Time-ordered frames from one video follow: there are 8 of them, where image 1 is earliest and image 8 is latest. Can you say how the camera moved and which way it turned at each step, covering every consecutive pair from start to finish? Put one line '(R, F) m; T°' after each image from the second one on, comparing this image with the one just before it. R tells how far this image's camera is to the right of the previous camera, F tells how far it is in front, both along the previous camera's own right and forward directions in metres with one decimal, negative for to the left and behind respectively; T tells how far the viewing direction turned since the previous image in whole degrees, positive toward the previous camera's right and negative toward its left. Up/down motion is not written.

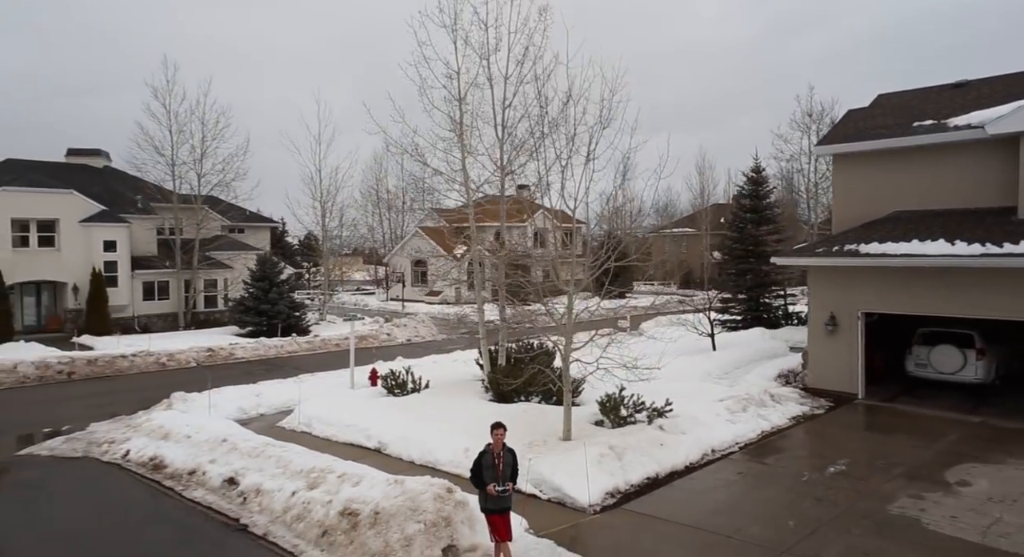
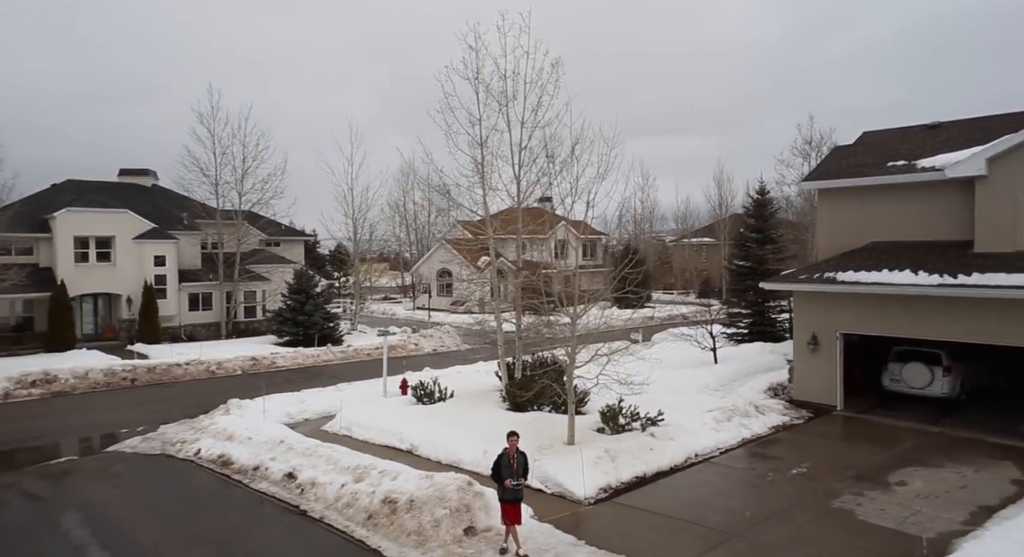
(+0.2, -1.6) m; -2°
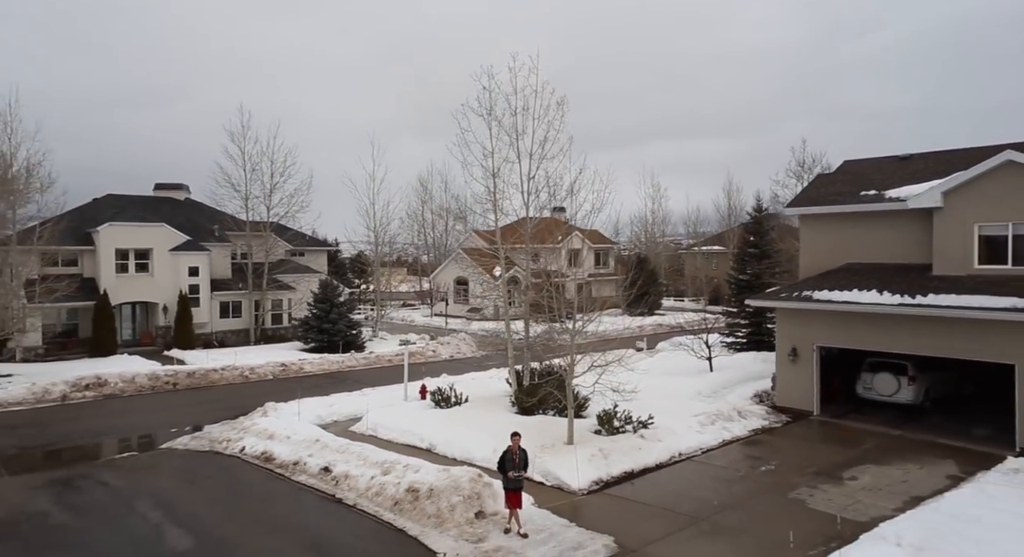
(+0.2, -1.5) m; -1°
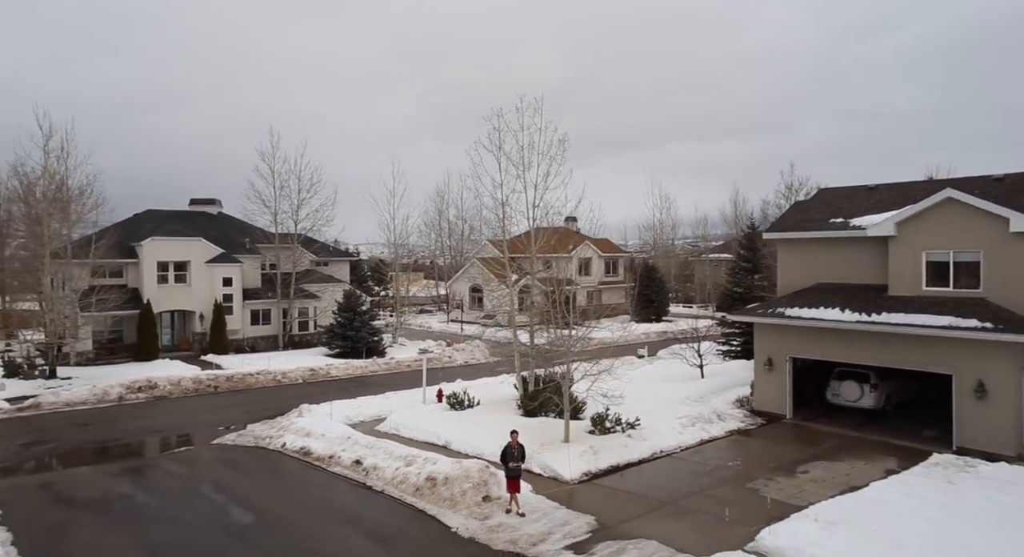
(+0.3, -1.9) m; -1°
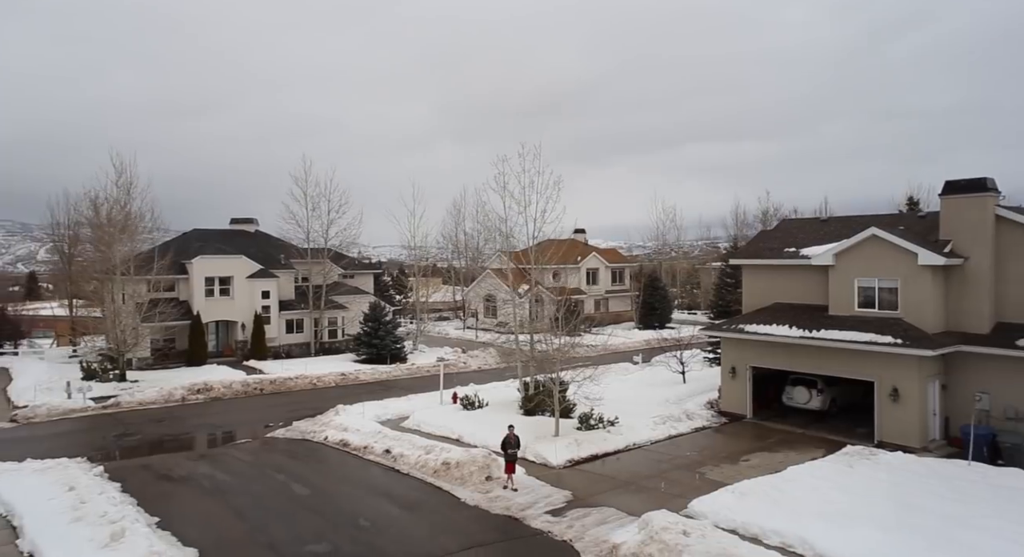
(+0.5, -3.1) m; -2°
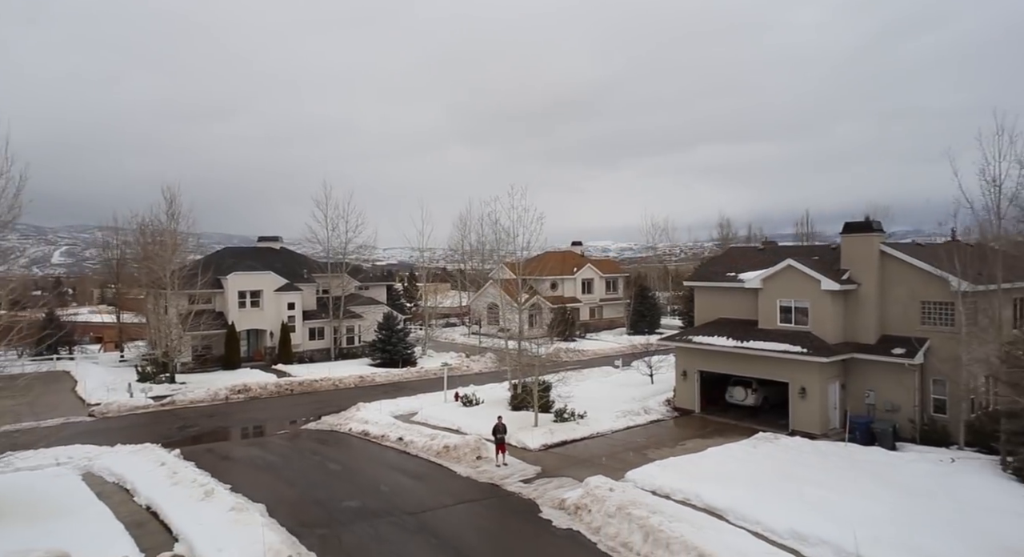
(+0.7, -4.1) m; -1°
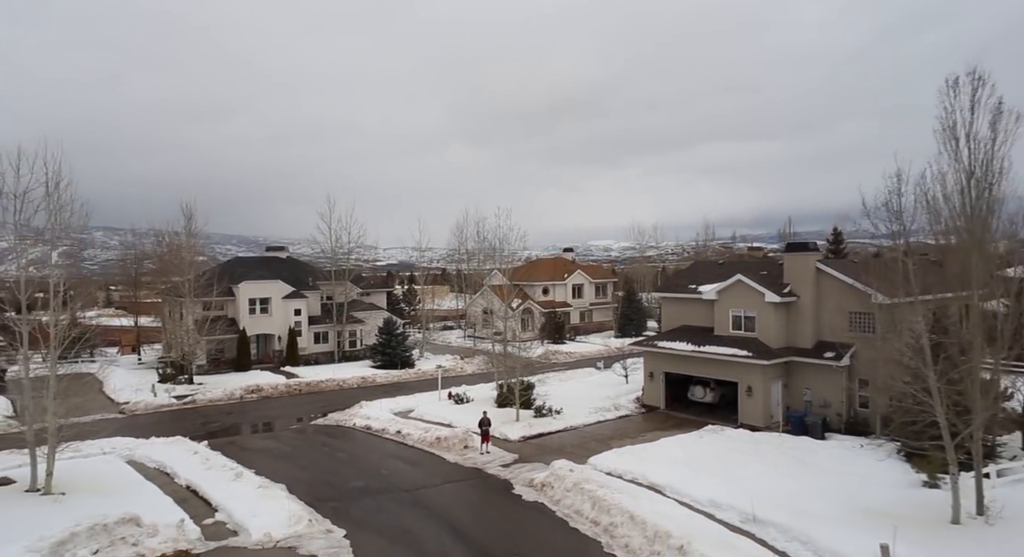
(+0.6, -2.9) m; 0°
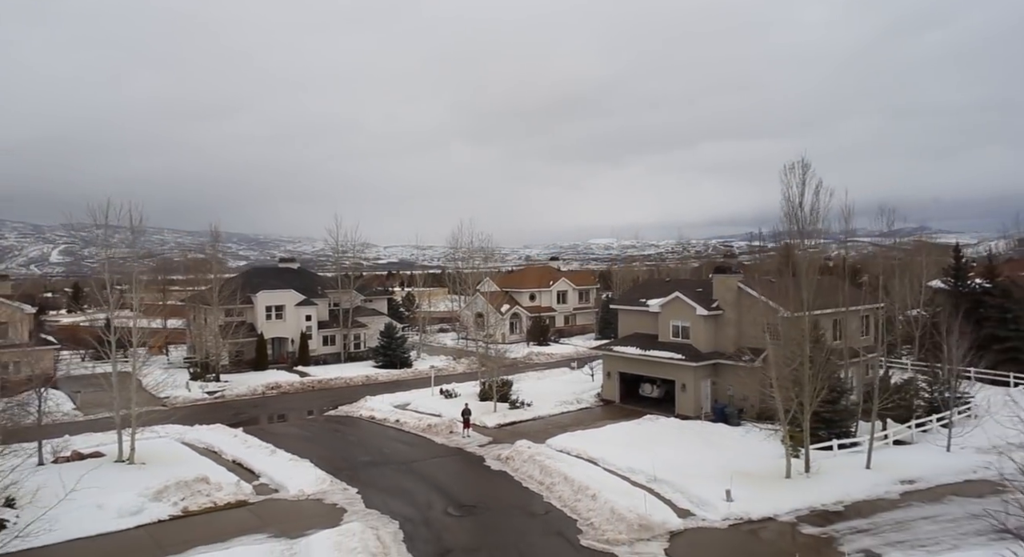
(+1.0, -5.0) m; 0°
